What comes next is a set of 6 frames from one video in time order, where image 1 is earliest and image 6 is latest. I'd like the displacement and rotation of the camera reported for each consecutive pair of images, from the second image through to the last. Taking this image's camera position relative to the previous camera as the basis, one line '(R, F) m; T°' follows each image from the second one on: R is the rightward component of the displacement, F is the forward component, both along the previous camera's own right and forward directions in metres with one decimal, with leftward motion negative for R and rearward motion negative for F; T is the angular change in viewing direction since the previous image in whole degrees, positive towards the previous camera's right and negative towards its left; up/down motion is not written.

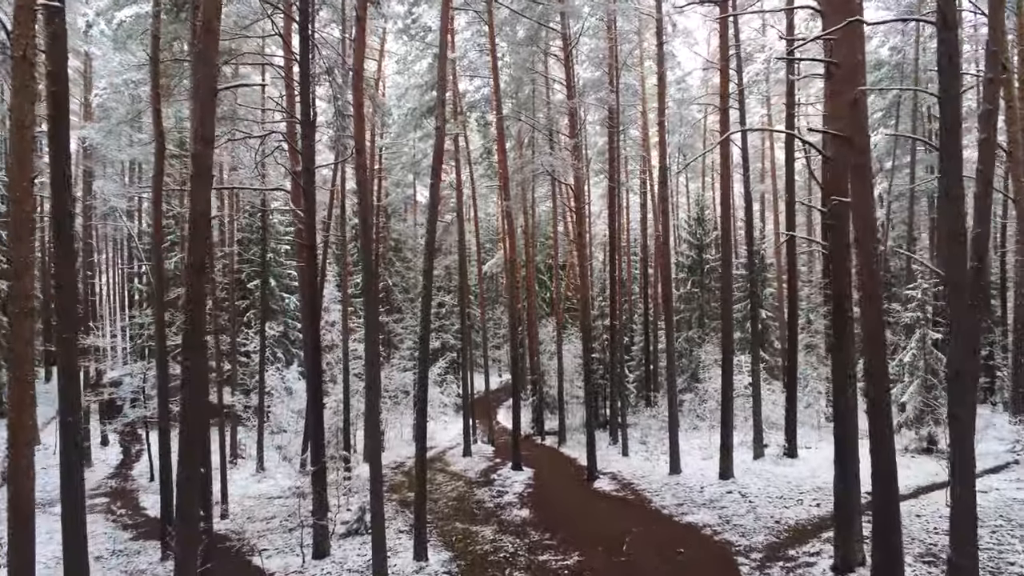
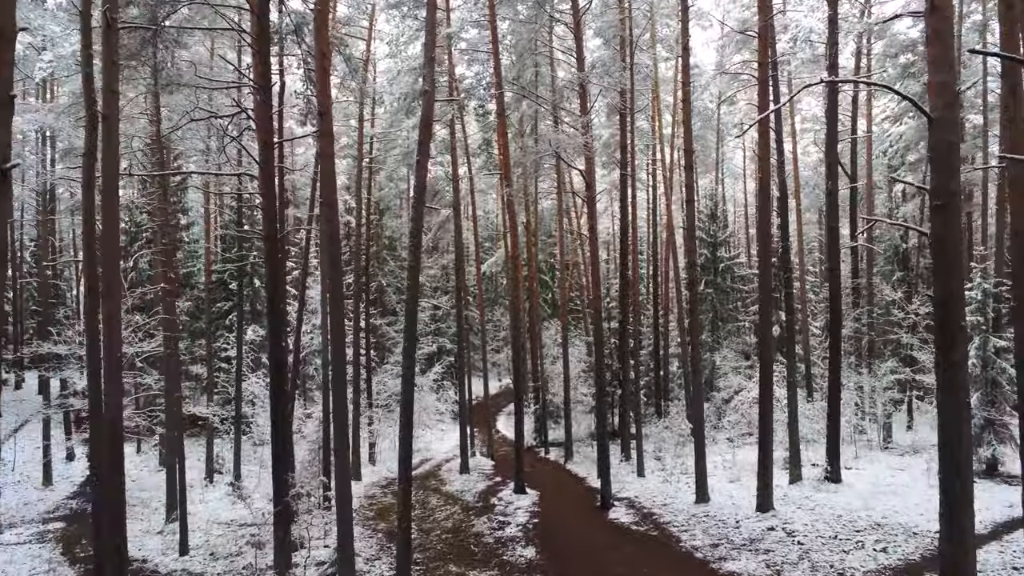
(-0.1, +1.7) m; 0°
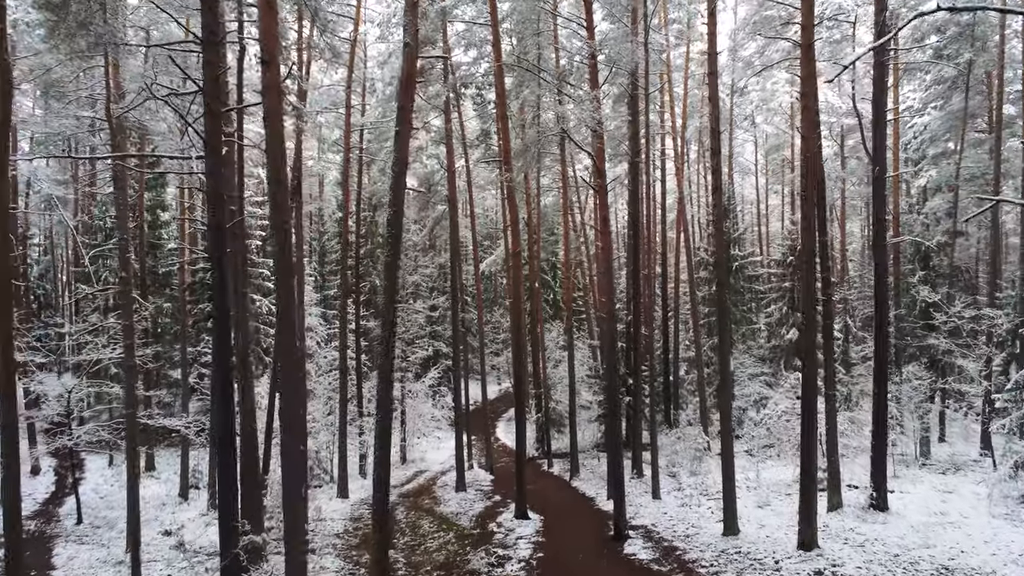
(0.0, +1.4) m; 0°
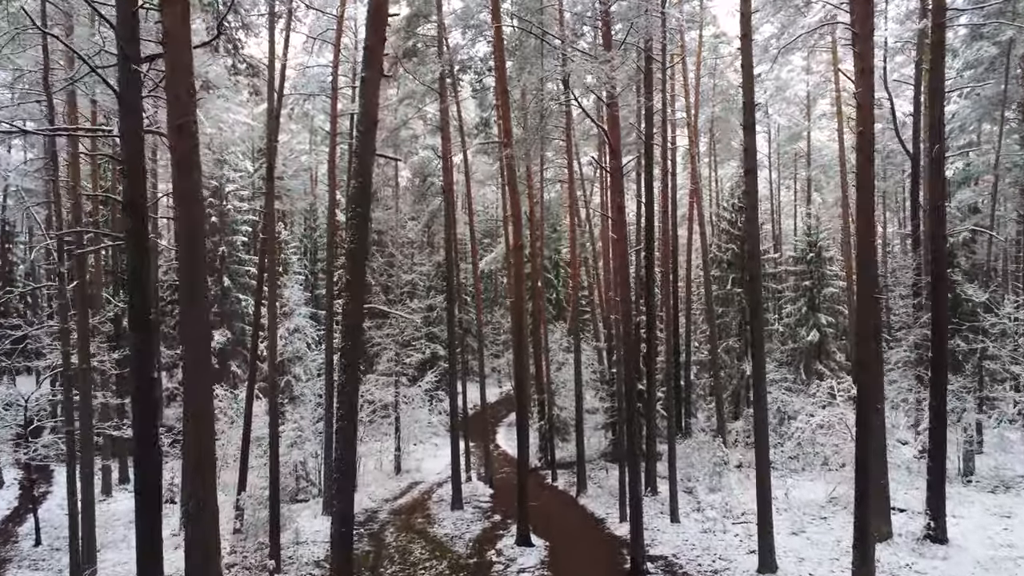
(0.0, +1.4) m; 0°
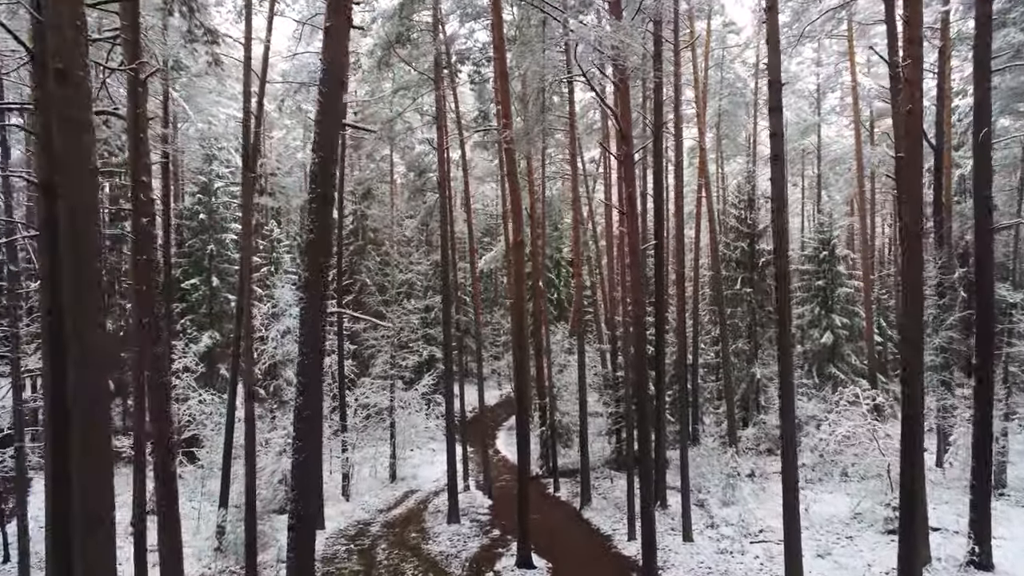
(0.0, +0.8) m; 0°
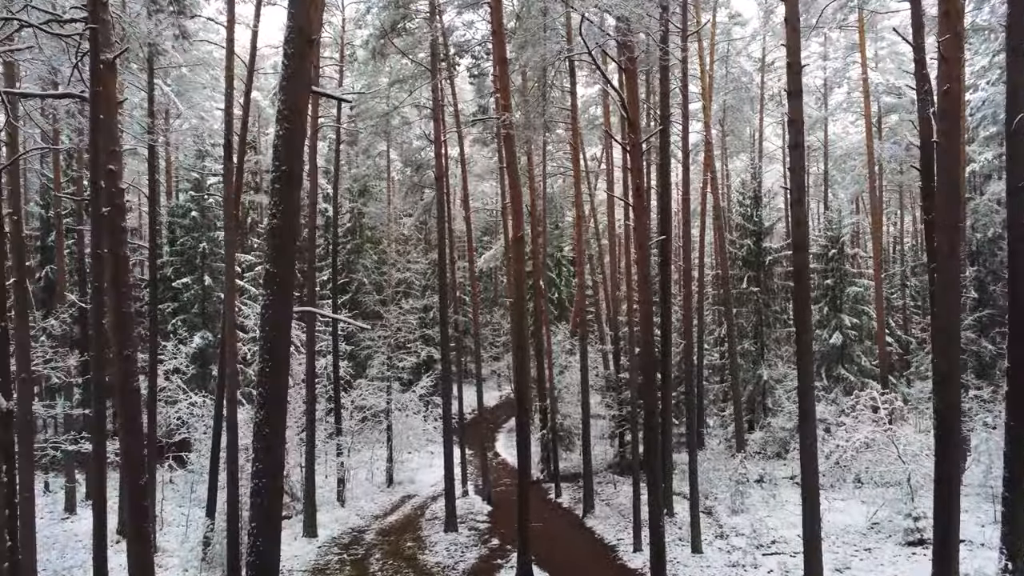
(0.0, +0.5) m; 0°
